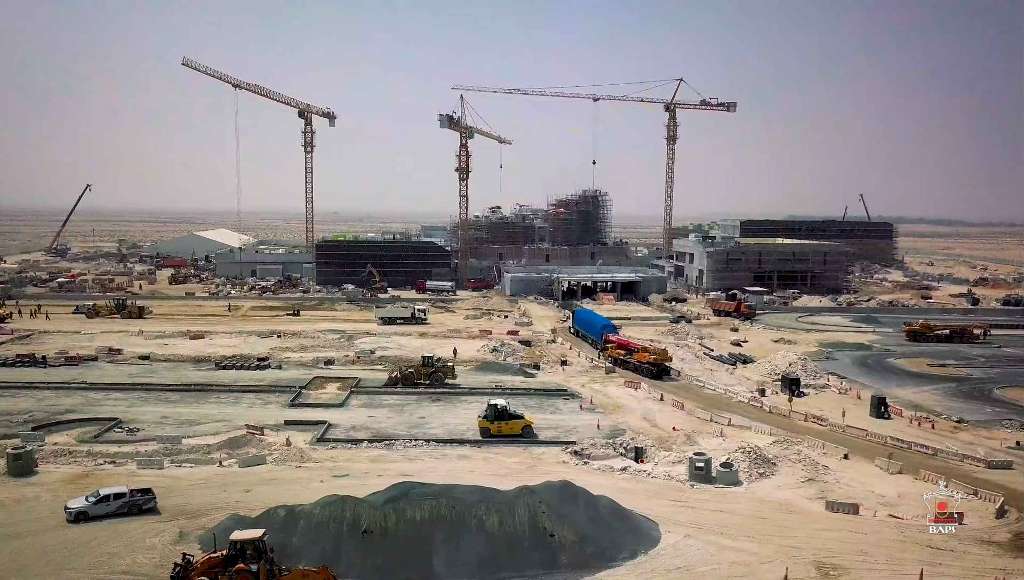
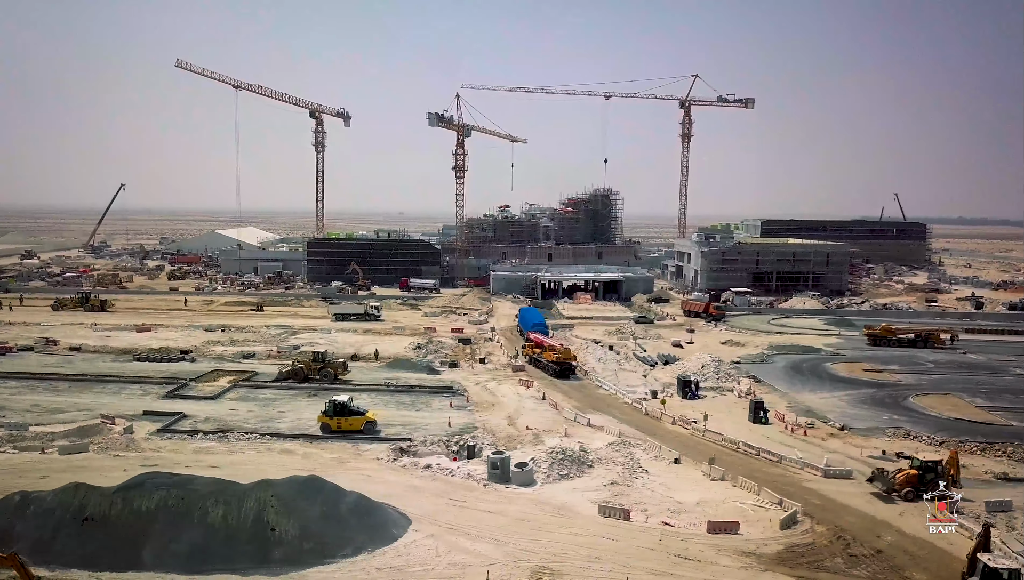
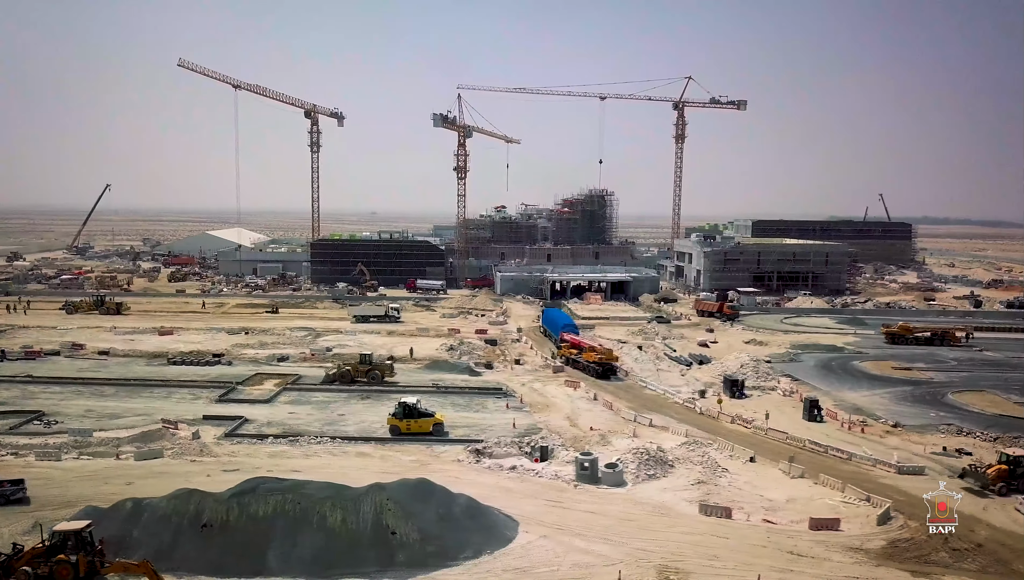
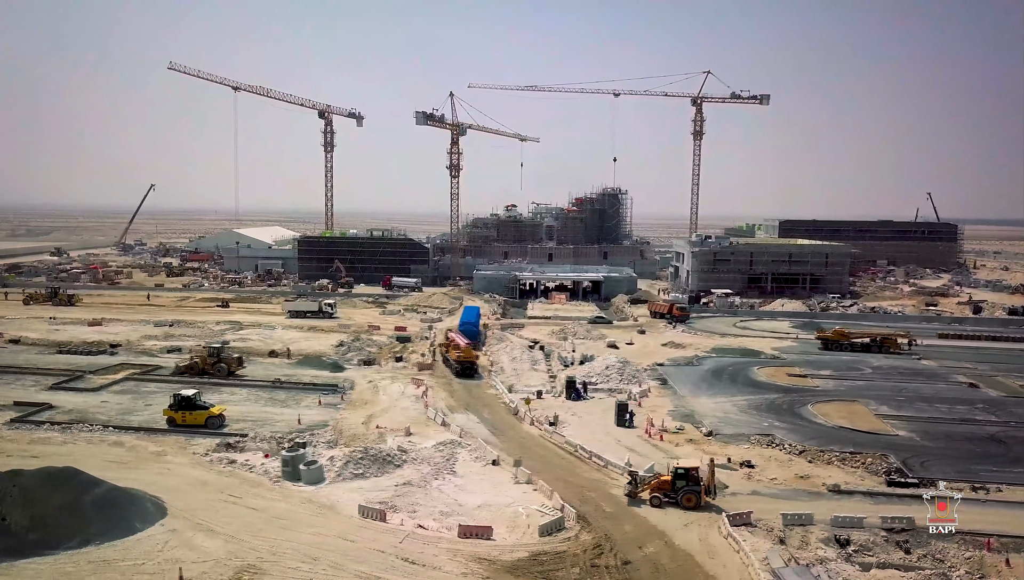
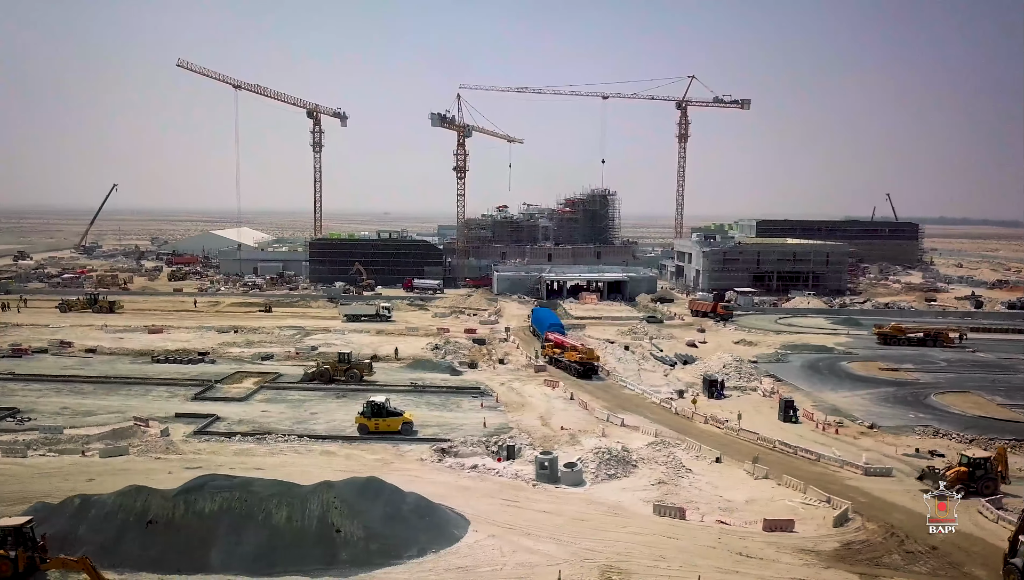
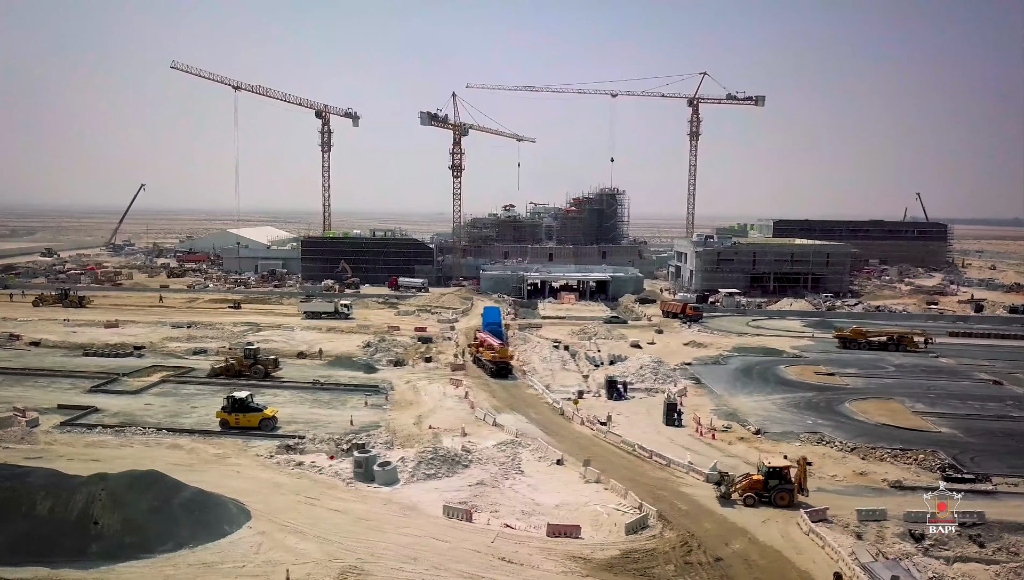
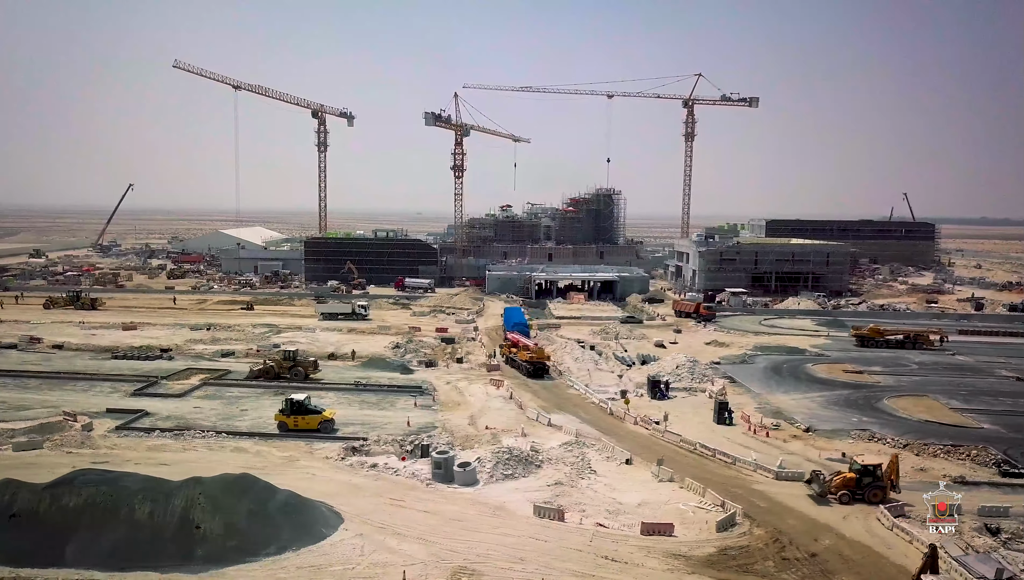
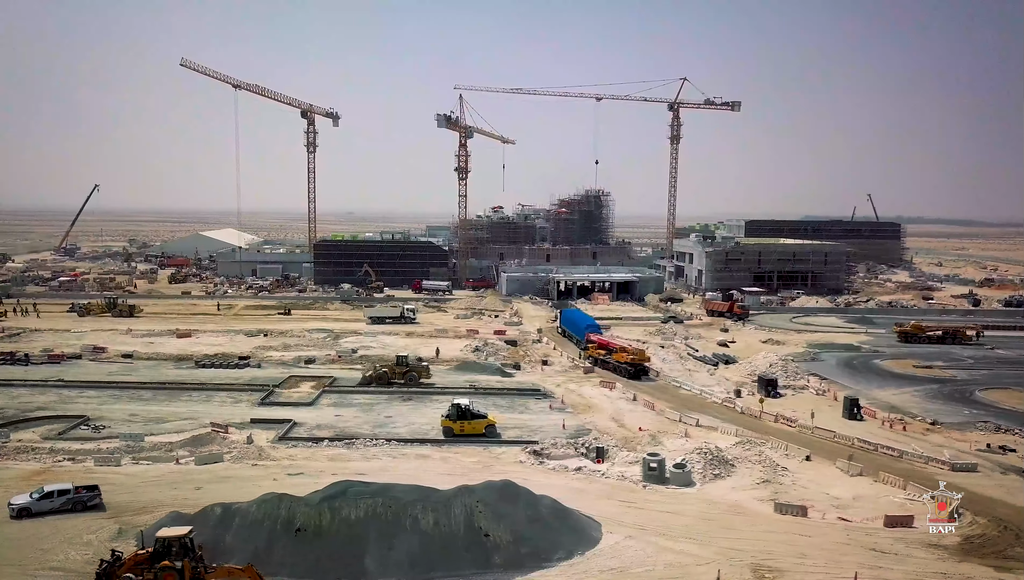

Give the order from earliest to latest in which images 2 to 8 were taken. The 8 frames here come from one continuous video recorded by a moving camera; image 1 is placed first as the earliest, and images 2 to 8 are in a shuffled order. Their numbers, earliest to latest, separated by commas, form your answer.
8, 3, 5, 2, 7, 6, 4
